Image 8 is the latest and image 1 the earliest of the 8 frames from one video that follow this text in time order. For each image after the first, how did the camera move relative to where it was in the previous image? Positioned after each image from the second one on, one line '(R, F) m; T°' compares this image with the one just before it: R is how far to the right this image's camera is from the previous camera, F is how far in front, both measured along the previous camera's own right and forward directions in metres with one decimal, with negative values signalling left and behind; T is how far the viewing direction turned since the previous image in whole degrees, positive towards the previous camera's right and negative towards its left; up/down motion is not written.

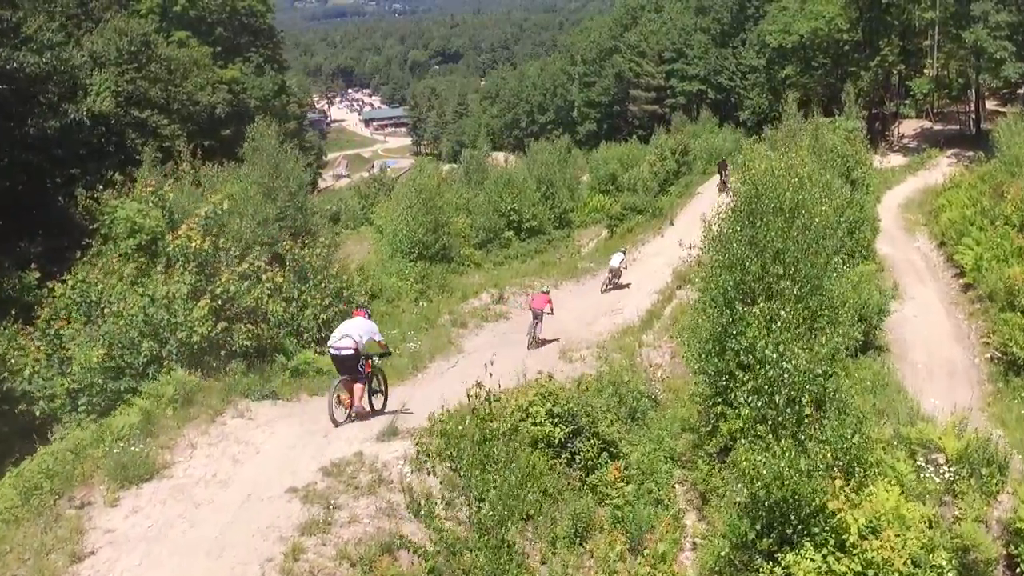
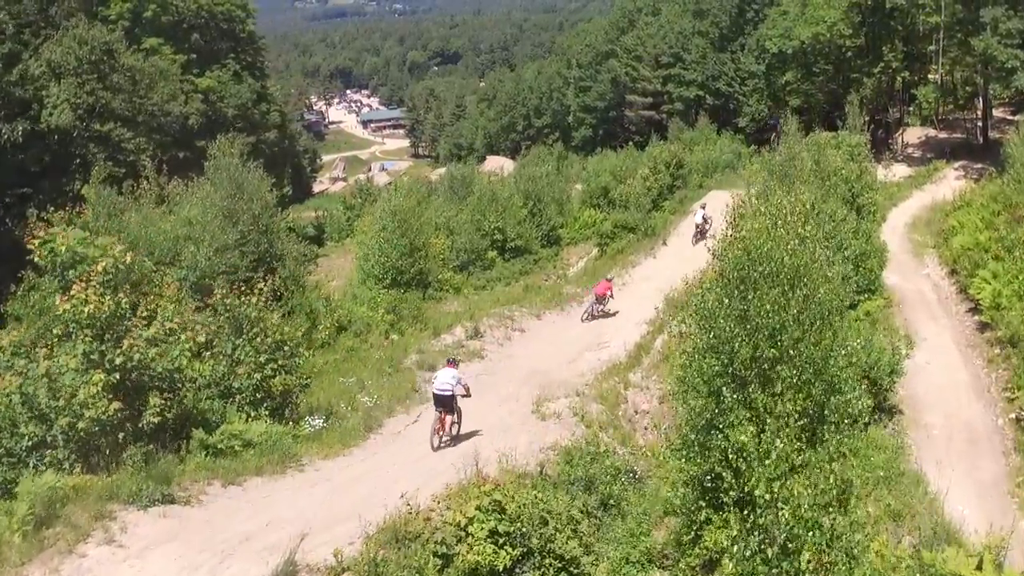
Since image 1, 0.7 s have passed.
(+0.4, +1.5) m; 0°
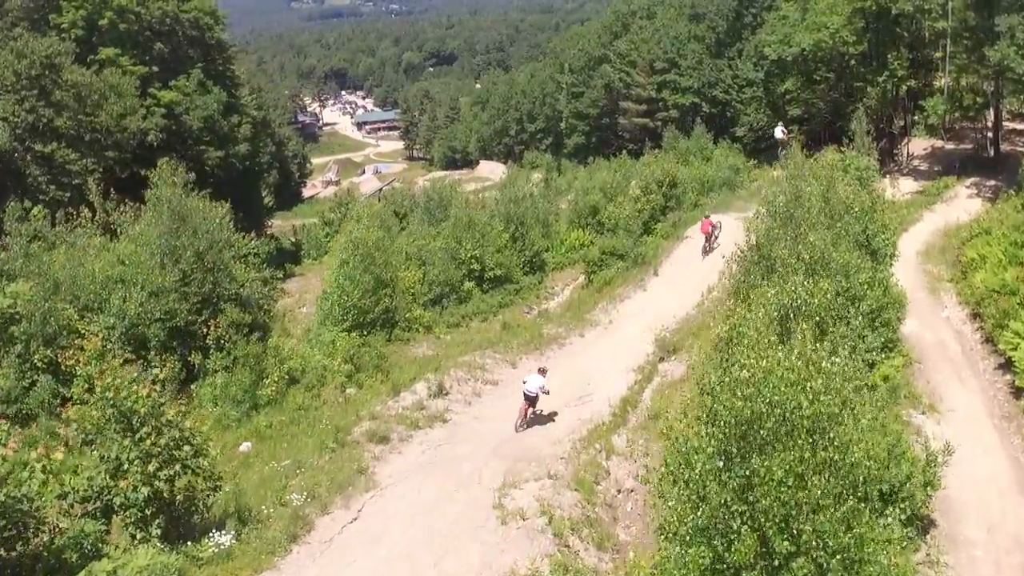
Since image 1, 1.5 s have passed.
(+0.4, +2.1) m; 0°
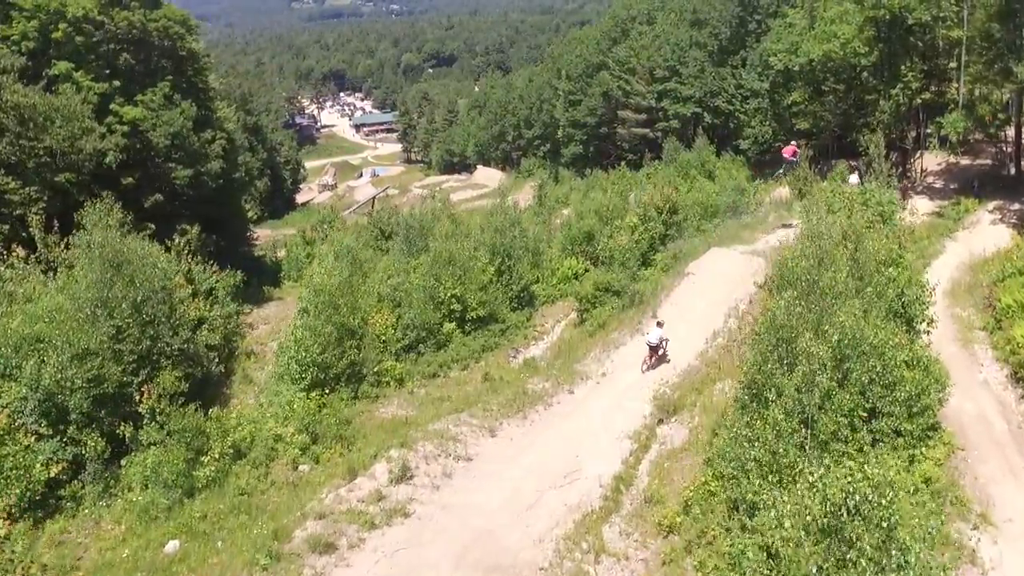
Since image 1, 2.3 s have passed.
(+0.3, +2.2) m; 0°
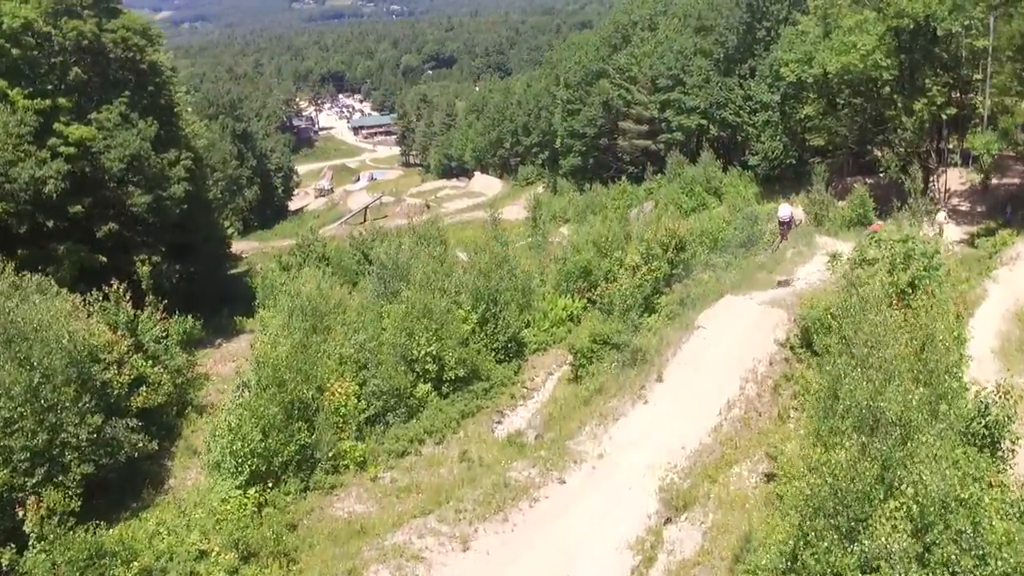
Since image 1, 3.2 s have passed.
(+0.3, +2.8) m; 0°
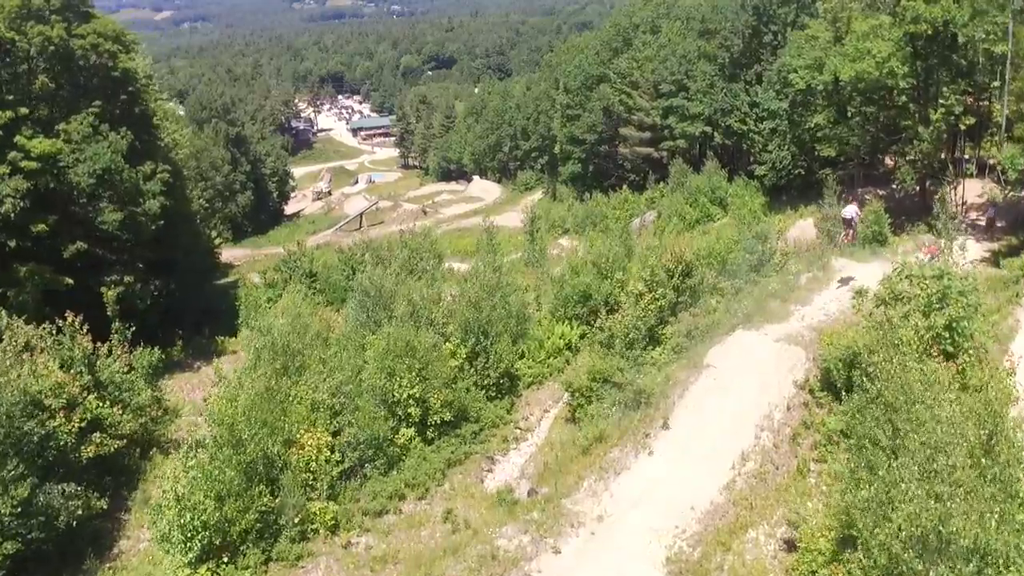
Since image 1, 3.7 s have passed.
(+0.1, +1.7) m; 0°
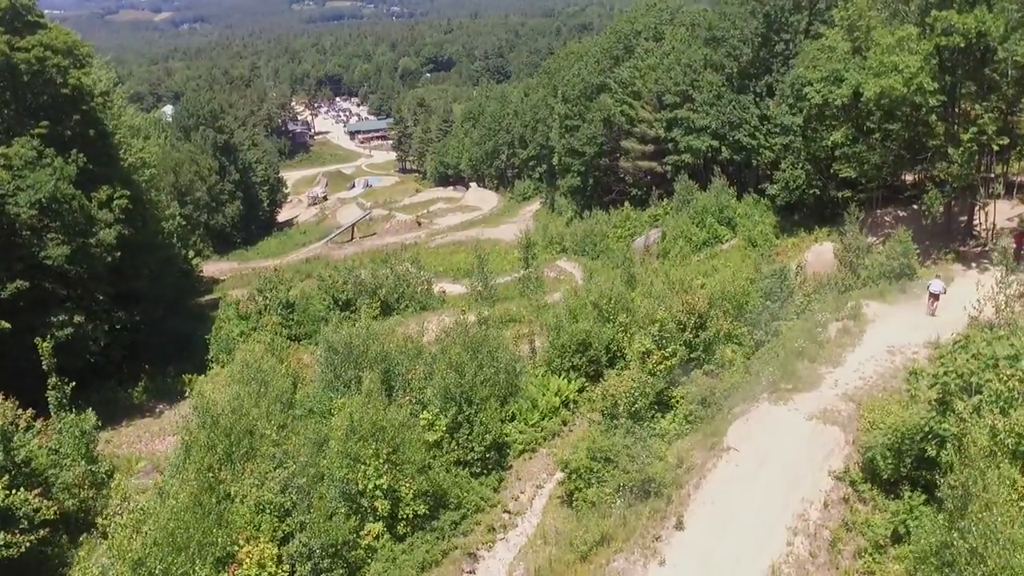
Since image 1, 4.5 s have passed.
(+0.2, +2.7) m; 0°
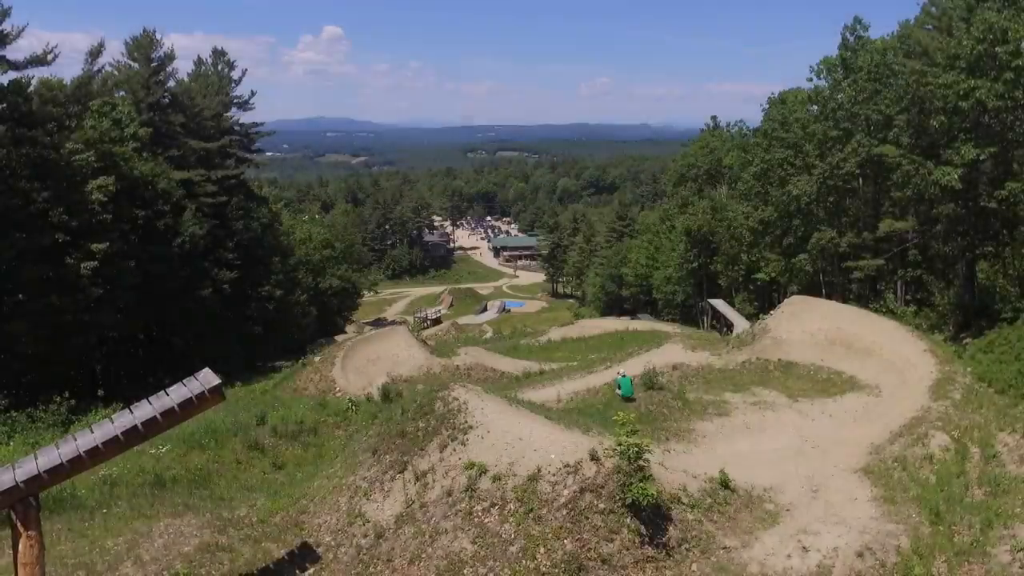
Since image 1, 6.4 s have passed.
(+3.0, +1.7) m; -6°
